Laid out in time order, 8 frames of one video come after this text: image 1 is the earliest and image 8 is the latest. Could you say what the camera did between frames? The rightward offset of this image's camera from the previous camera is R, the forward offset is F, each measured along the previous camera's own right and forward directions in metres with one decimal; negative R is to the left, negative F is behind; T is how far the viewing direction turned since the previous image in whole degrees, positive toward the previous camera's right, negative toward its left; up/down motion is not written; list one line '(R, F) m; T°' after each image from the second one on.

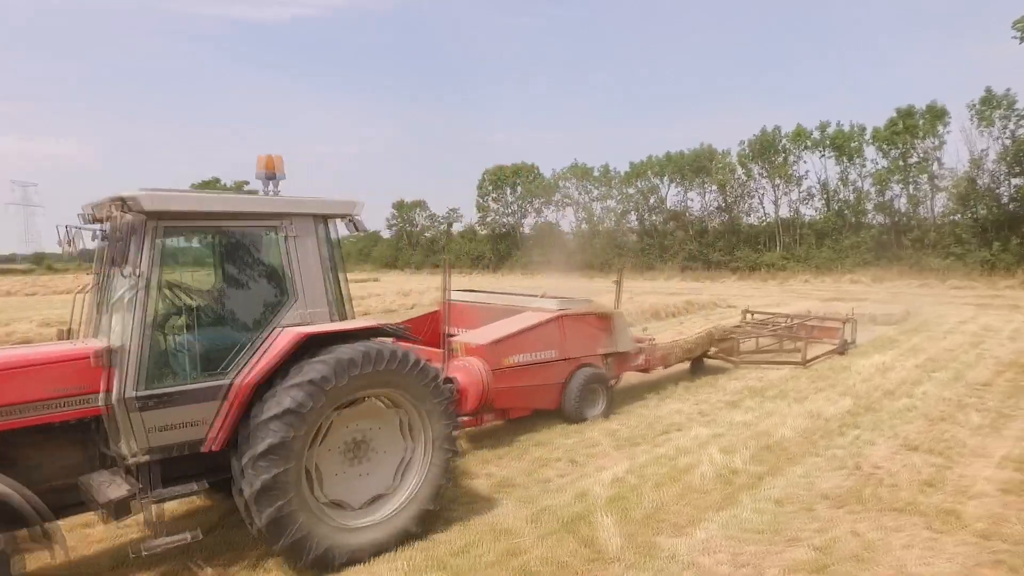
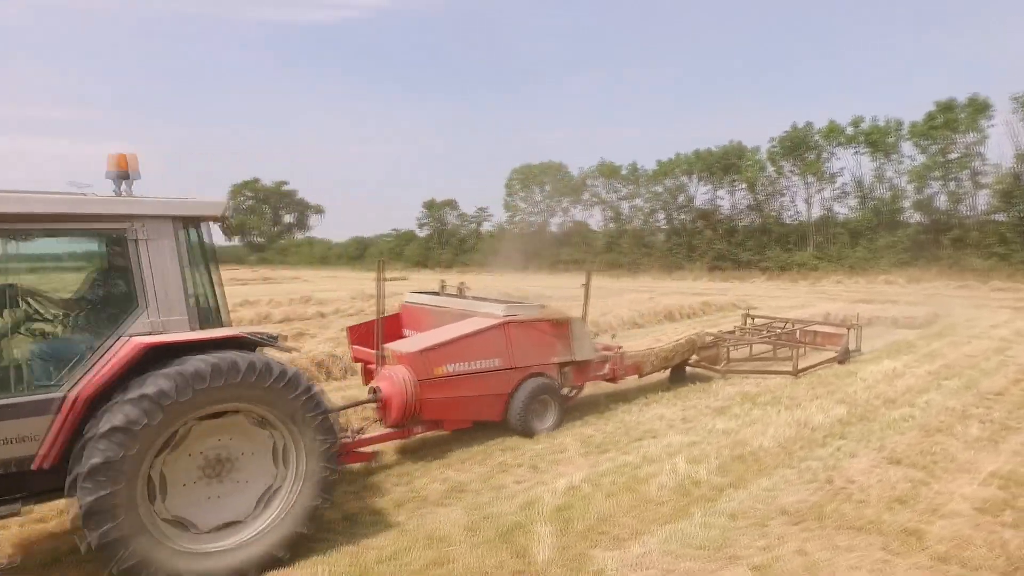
(+0.7, +0.1) m; -3°
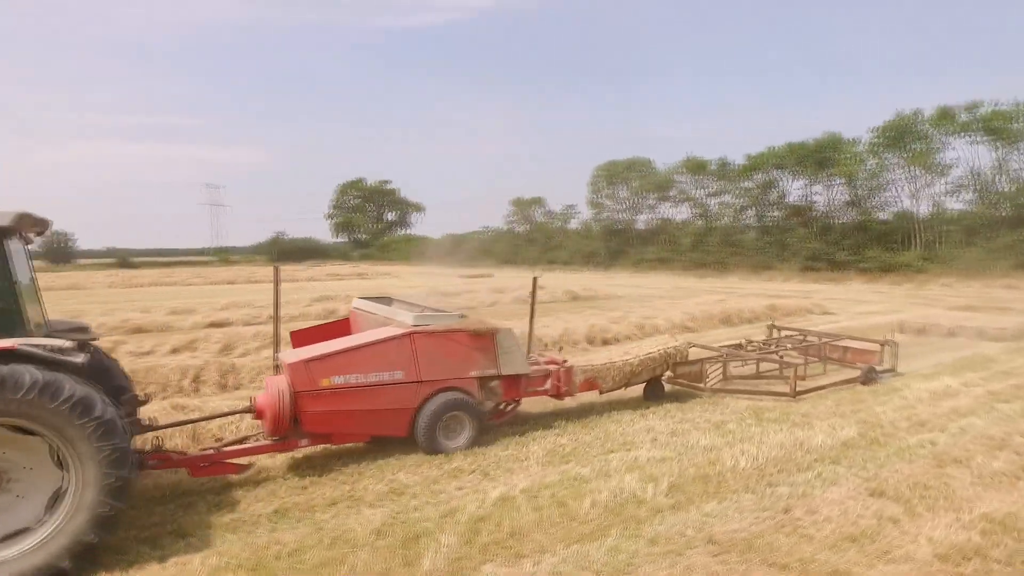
(+1.3, +0.1) m; -9°
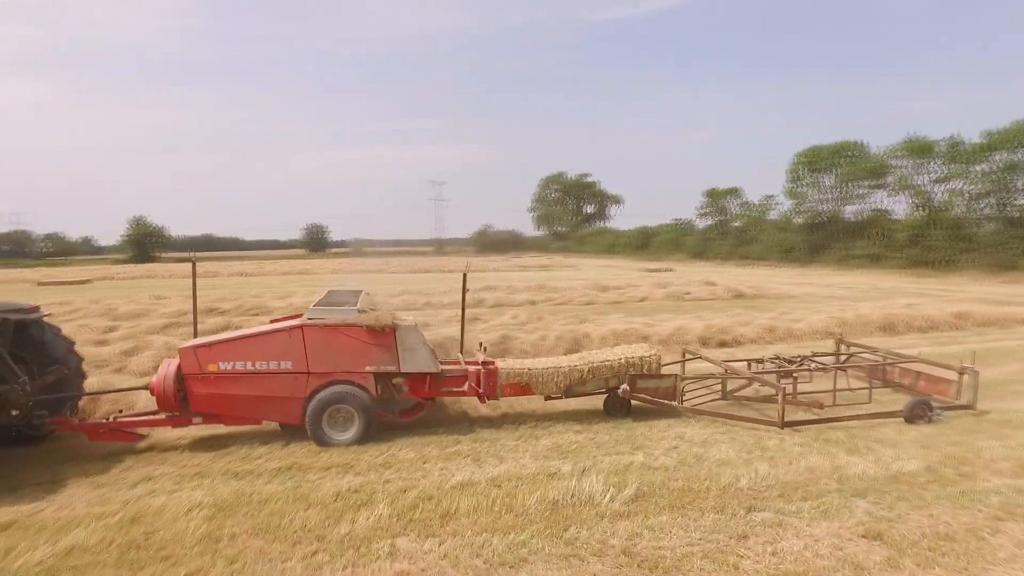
(+1.9, +0.2) m; -19°
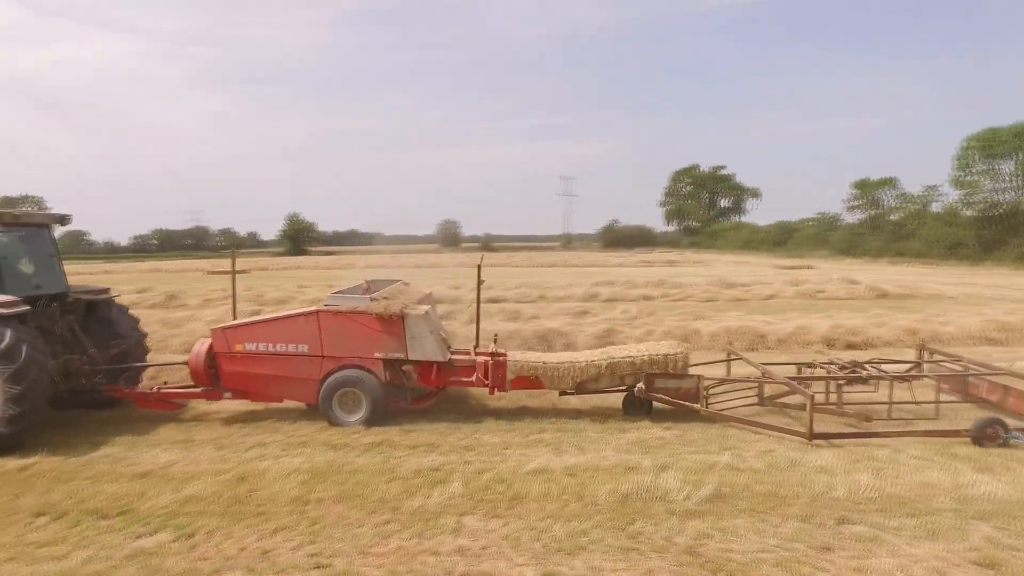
(+0.4, 0.0) m; -12°
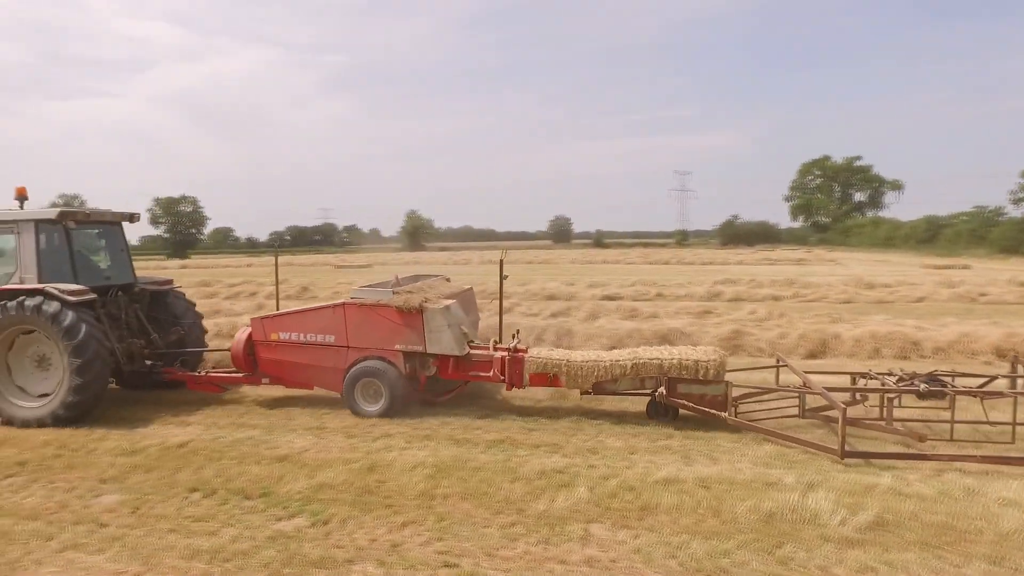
(-0.2, +0.2) m; -10°
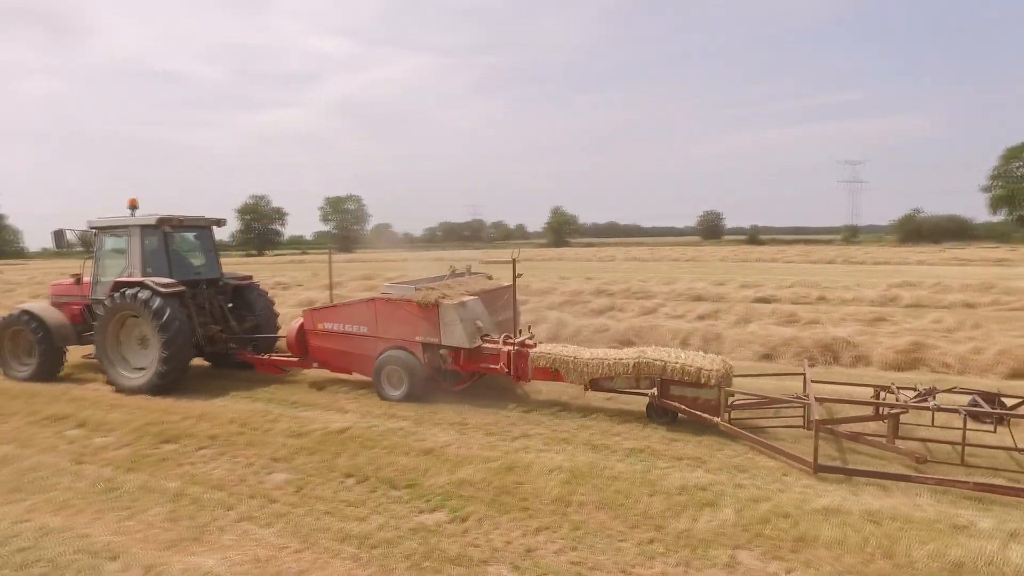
(0.0, +0.1) m; -13°
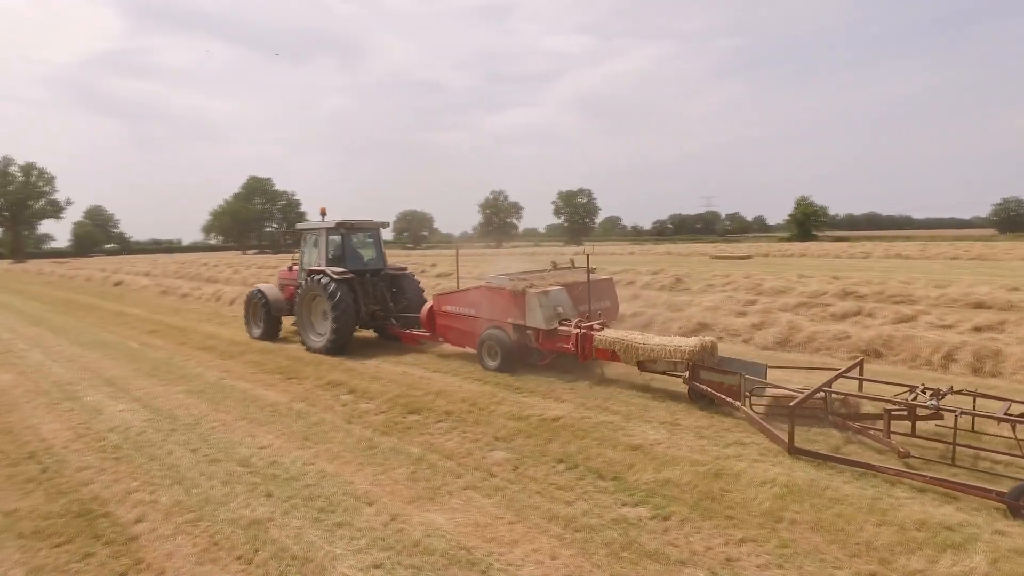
(+0.2, -0.2) m; -21°
